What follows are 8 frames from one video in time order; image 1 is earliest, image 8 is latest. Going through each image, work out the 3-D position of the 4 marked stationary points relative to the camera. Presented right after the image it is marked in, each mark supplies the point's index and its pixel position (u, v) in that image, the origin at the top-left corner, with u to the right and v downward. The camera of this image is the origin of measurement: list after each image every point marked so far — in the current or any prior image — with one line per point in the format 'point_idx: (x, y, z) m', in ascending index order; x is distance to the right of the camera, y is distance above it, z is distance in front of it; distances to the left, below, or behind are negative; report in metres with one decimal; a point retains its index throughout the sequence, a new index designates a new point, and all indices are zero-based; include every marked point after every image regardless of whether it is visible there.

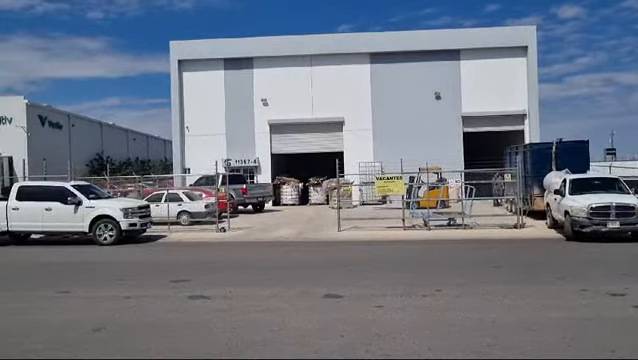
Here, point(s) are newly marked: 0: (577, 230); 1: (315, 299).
0: (+7.1, -1.4, +20.0) m
1: (-0.1, -1.7, +10.2) m
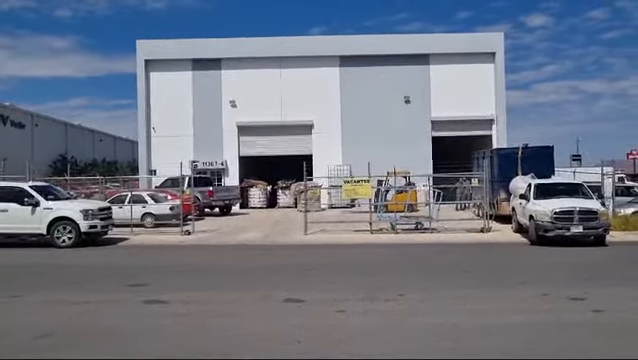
0: (+6.1, -1.5, +20.1) m
1: (-0.6, -1.7, +10.0) m
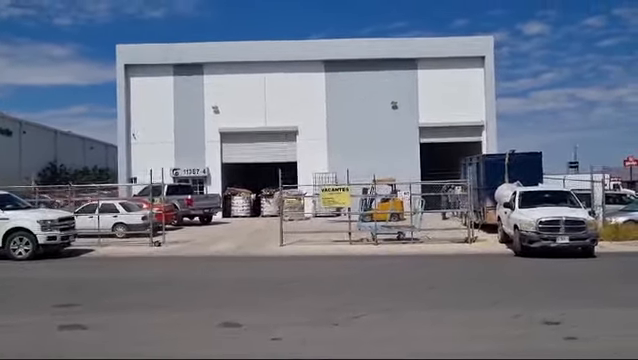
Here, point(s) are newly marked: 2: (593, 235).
0: (+5.4, -1.7, +18.9) m
1: (-1.4, -1.8, +8.9) m
2: (+7.0, -1.4, +18.6) m
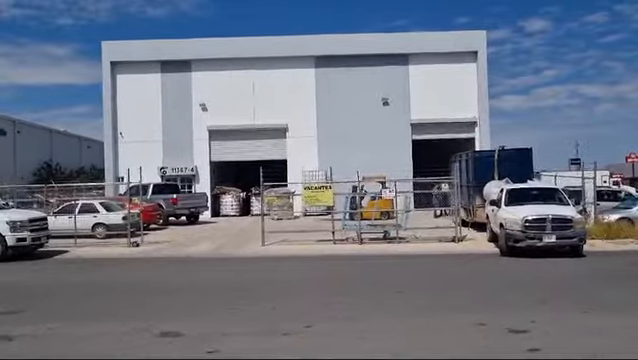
0: (+4.8, -1.6, +18.3) m
1: (-1.9, -1.8, +8.2) m
2: (+6.5, -1.3, +17.9) m
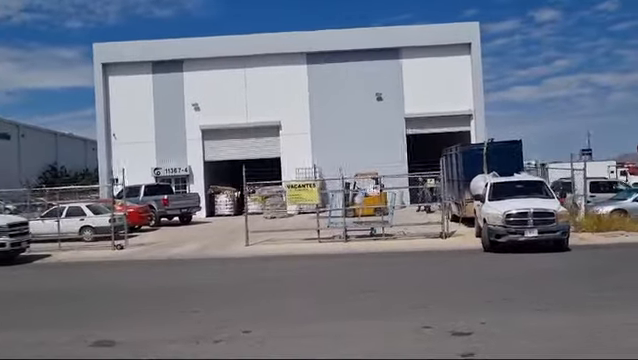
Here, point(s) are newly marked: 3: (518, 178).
0: (+4.3, -1.5, +17.9) m
1: (-2.6, -1.8, +7.9) m
2: (+5.9, -1.1, +17.5) m
3: (+5.4, +0.1, +19.8) m
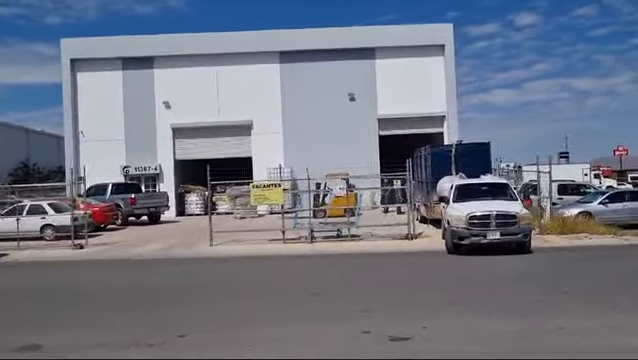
0: (+3.4, -1.5, +17.7) m
1: (-3.3, -1.8, +7.6) m
2: (+5.0, -1.2, +17.4) m
3: (+4.5, 0.0, +19.6) m
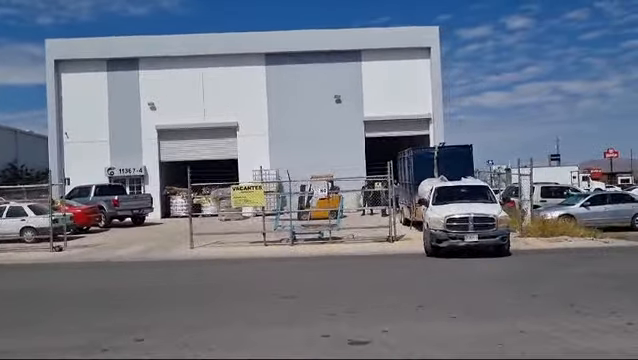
0: (+2.8, -1.6, +17.7) m
1: (-3.7, -1.8, +7.5) m
2: (+4.5, -1.3, +17.4) m
3: (+3.9, -0.1, +19.6) m
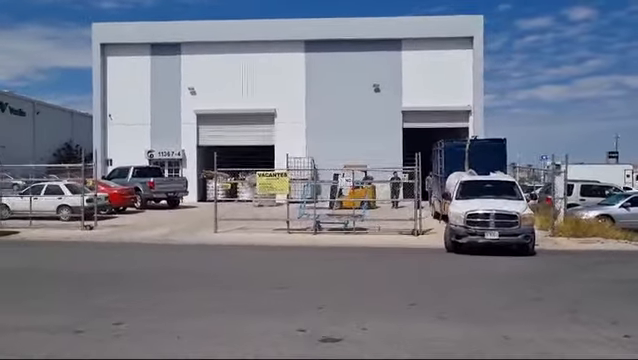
0: (+3.3, -1.5, +17.4) m
1: (-4.0, -1.6, +7.7) m
2: (+4.9, -1.2, +17.0) m
3: (+4.5, +0.1, +19.2) m
